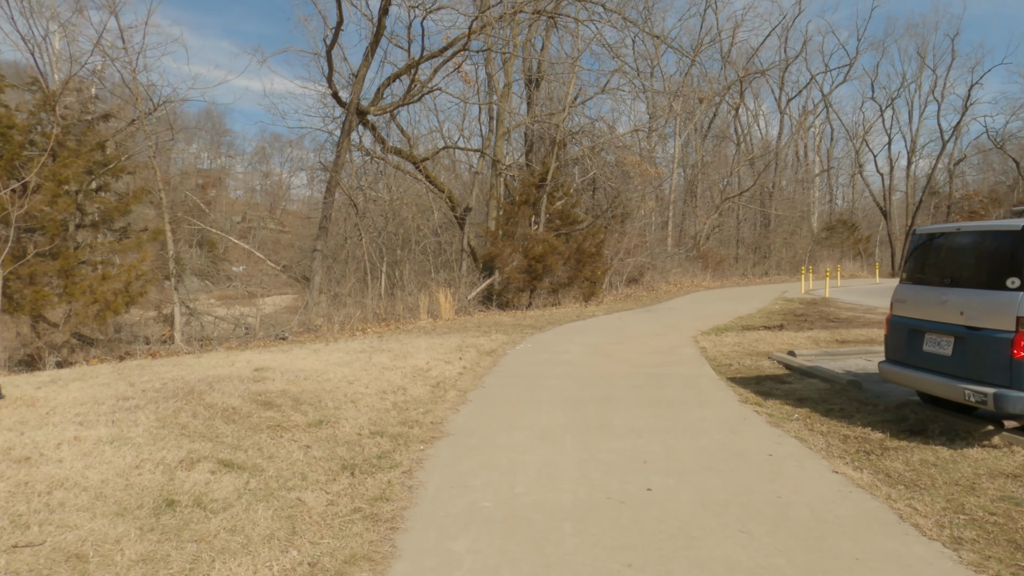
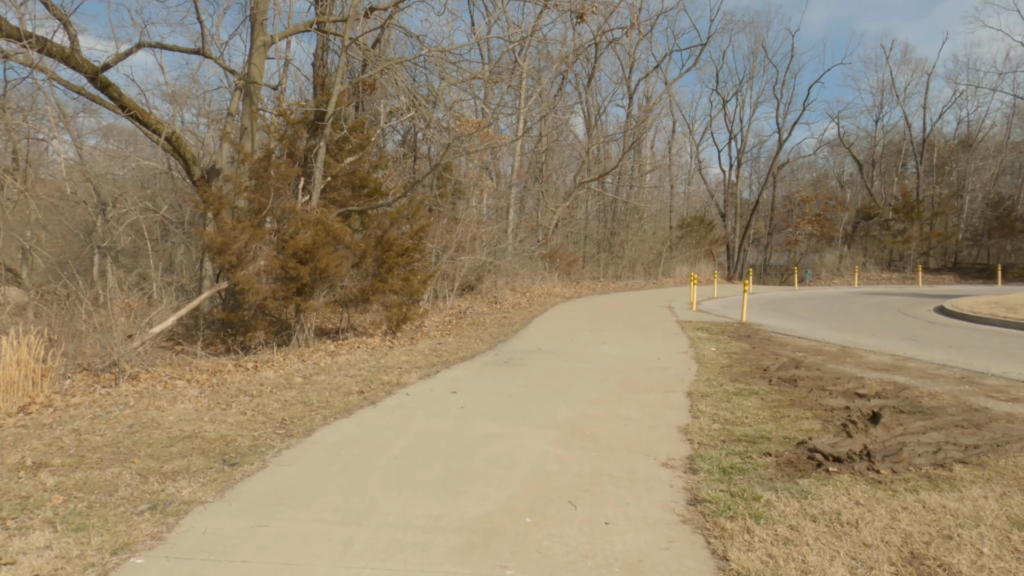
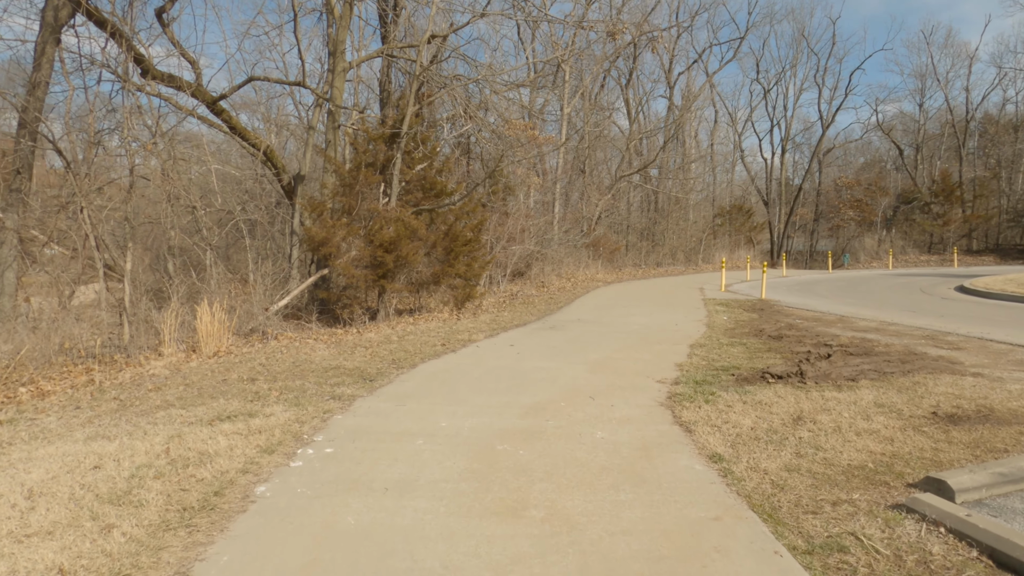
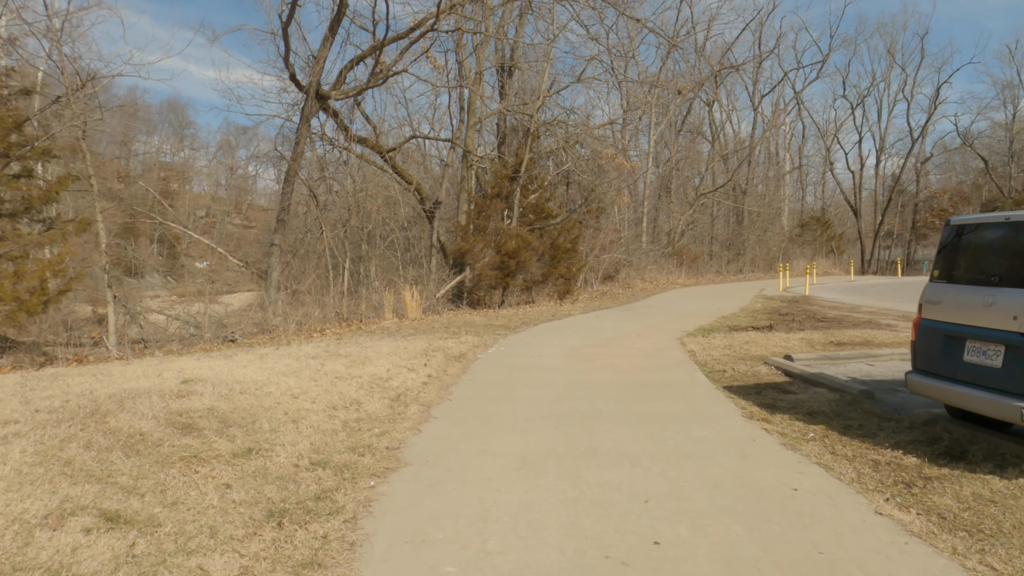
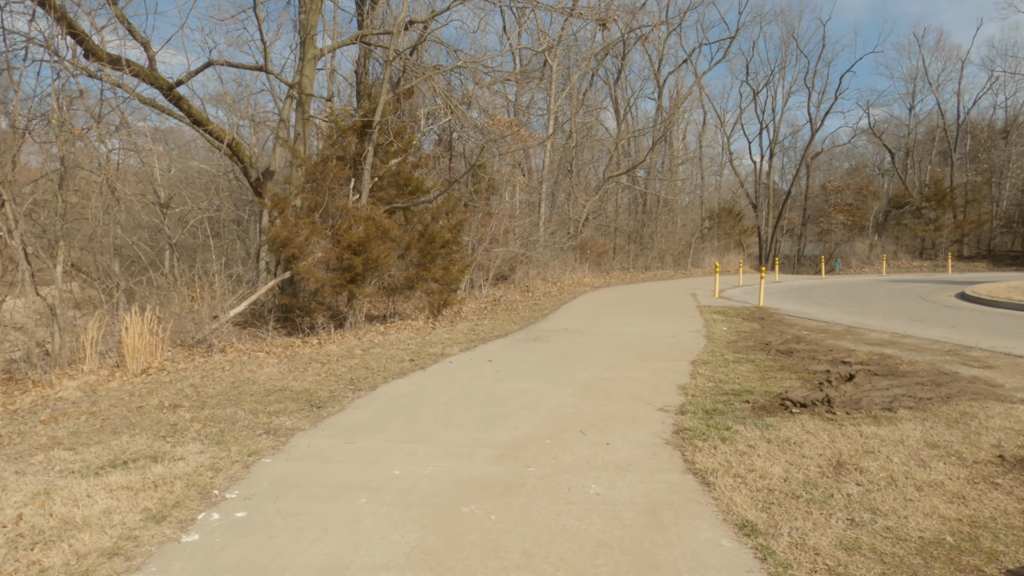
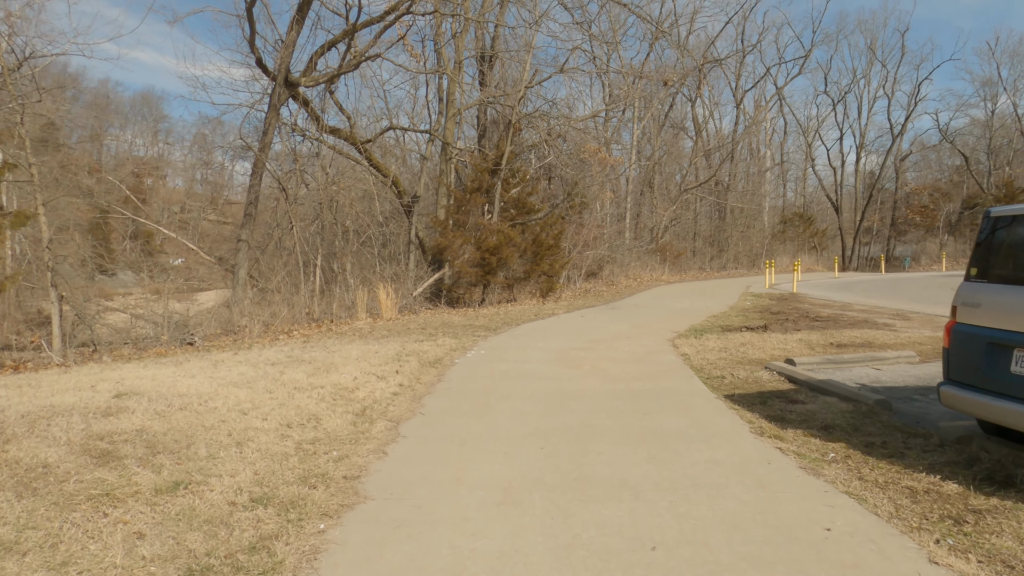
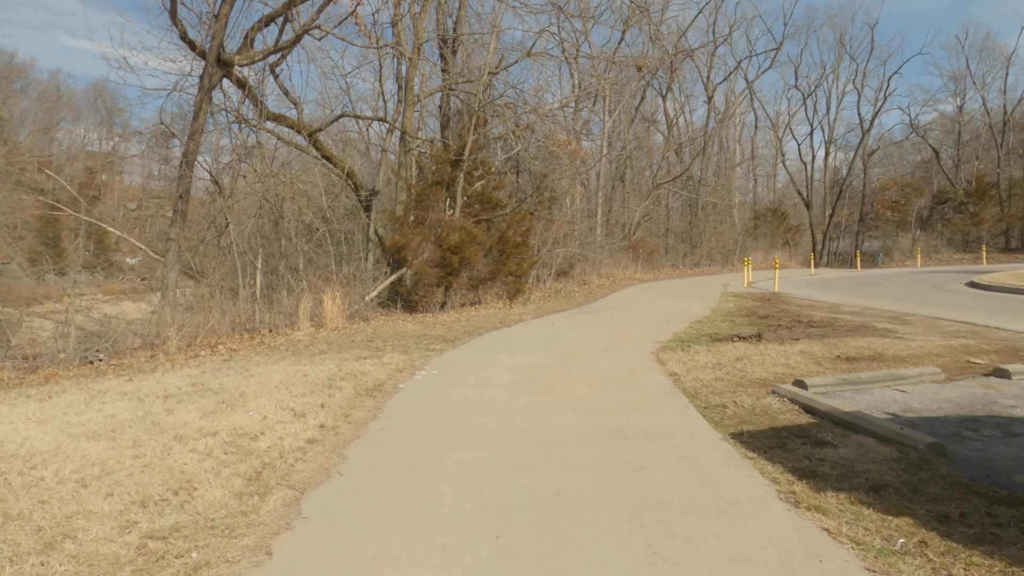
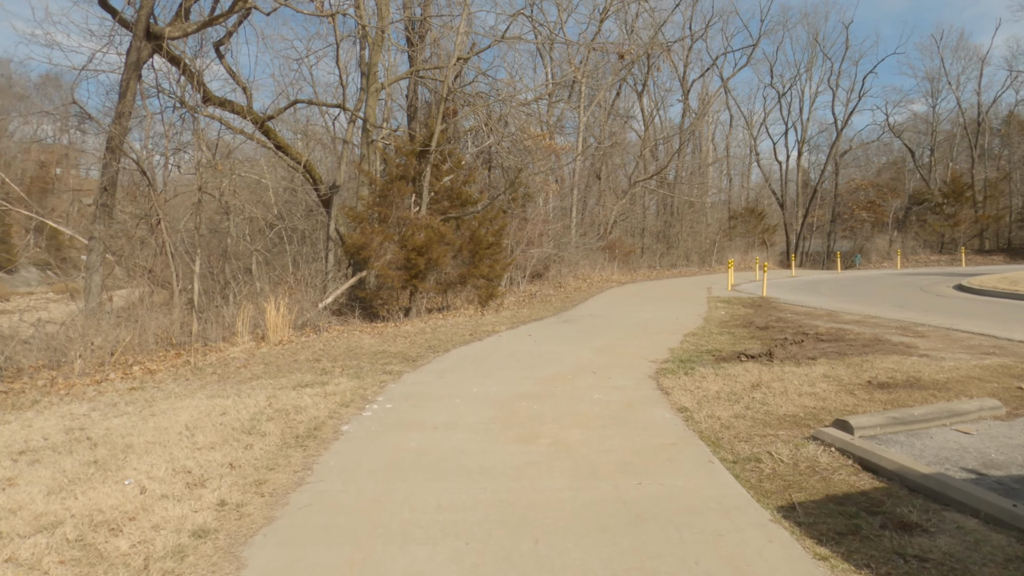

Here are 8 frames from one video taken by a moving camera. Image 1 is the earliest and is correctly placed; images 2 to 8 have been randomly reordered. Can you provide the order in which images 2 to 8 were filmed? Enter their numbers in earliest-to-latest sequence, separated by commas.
4, 6, 7, 8, 3, 5, 2
